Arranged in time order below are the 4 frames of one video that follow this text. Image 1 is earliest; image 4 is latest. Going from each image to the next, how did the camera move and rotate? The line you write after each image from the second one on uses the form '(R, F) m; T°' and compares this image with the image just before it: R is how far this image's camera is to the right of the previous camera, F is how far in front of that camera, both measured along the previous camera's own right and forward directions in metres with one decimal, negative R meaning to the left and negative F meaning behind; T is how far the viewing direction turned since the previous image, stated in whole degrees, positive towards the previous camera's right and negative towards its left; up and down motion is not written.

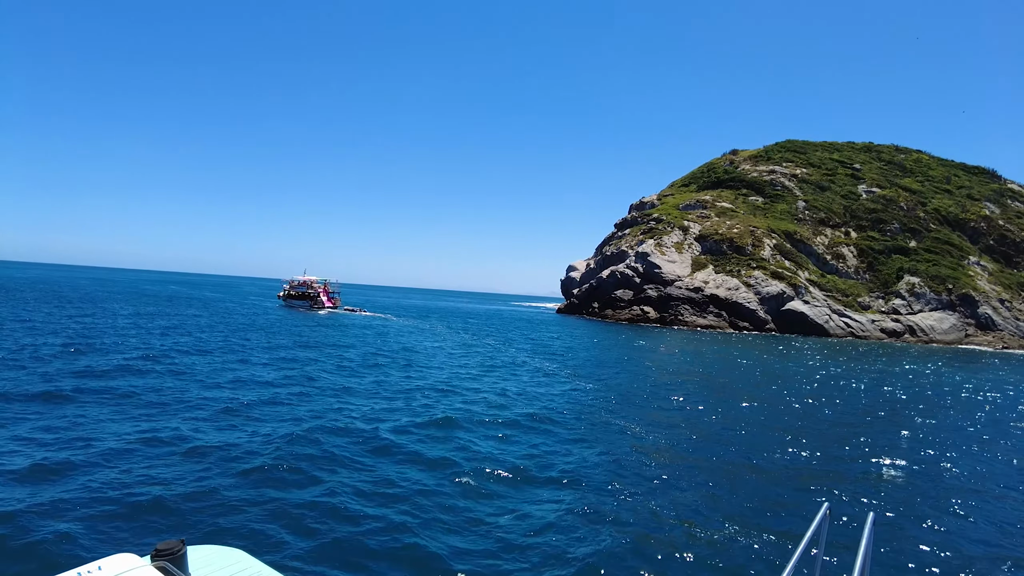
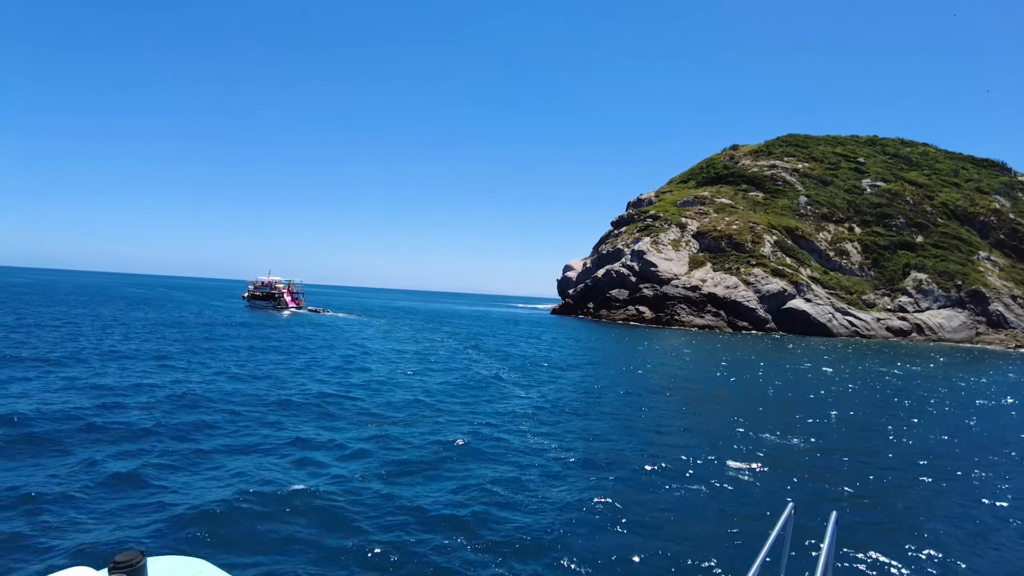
(+1.4, +1.7) m; -1°
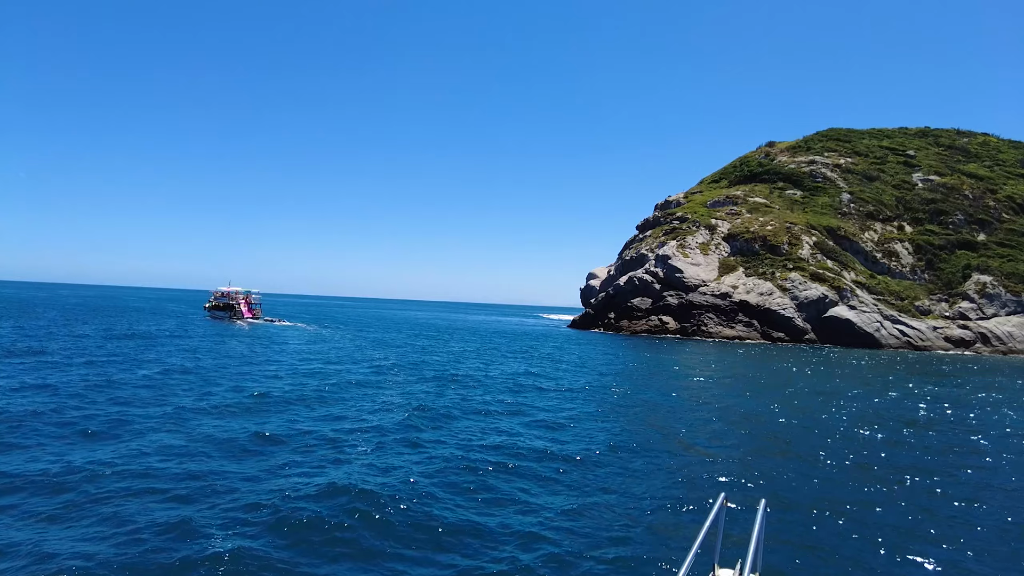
(+2.0, +2.8) m; -4°
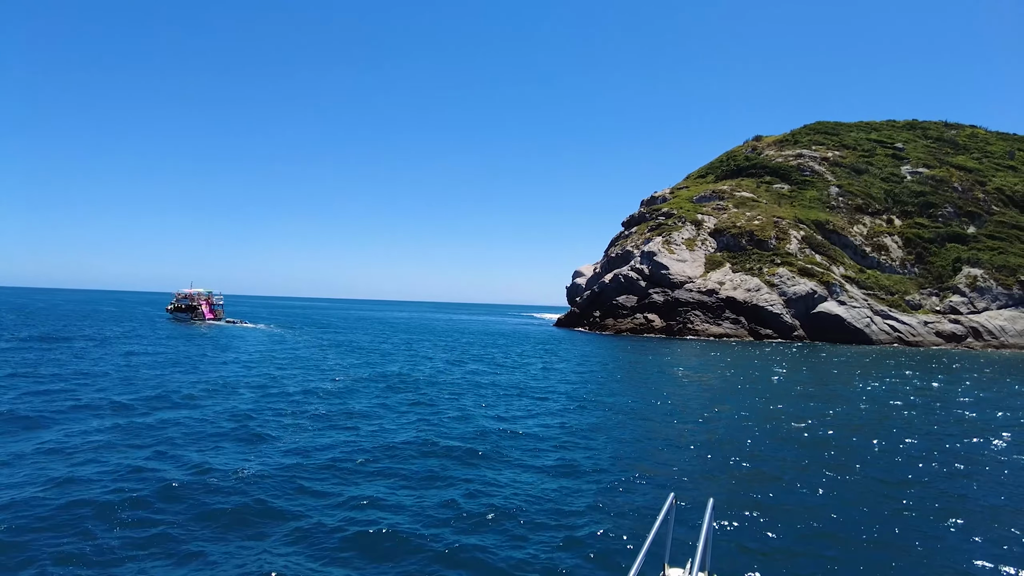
(+1.1, +1.4) m; +1°
